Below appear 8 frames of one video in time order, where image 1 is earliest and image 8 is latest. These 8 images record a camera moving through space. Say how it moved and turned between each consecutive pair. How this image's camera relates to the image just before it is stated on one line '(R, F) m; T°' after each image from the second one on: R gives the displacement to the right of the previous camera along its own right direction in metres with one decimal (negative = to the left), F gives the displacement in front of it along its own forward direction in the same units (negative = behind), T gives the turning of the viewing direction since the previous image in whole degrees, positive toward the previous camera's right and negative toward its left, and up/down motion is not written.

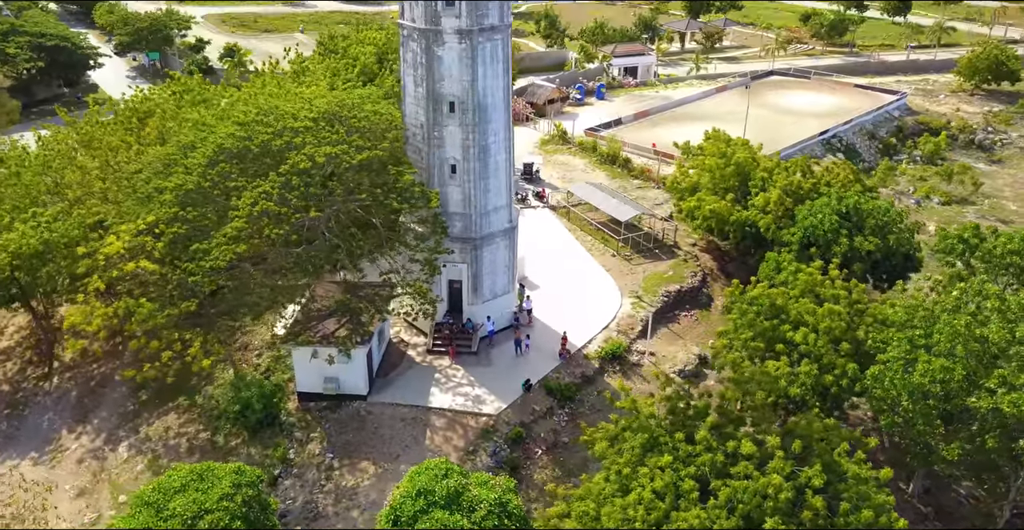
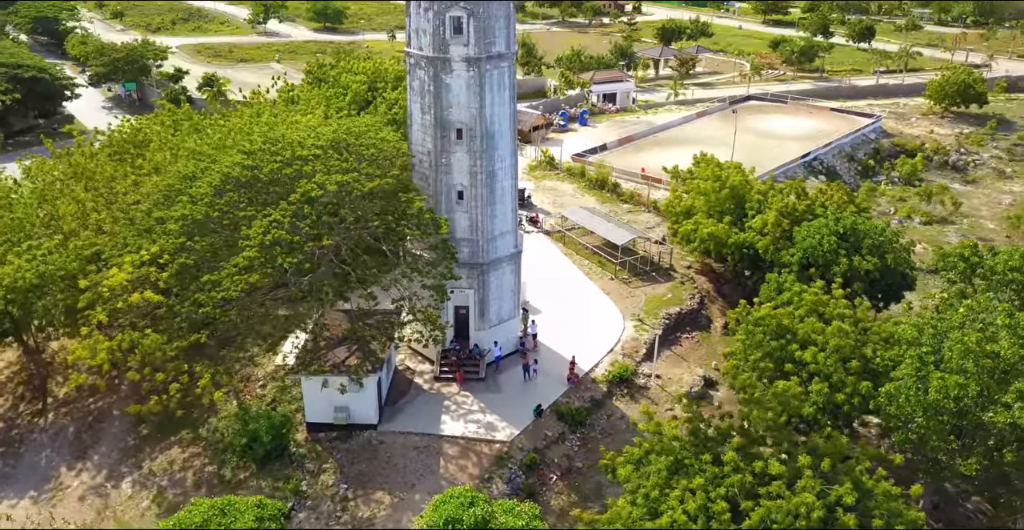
(-1.0, 0.0) m; +2°
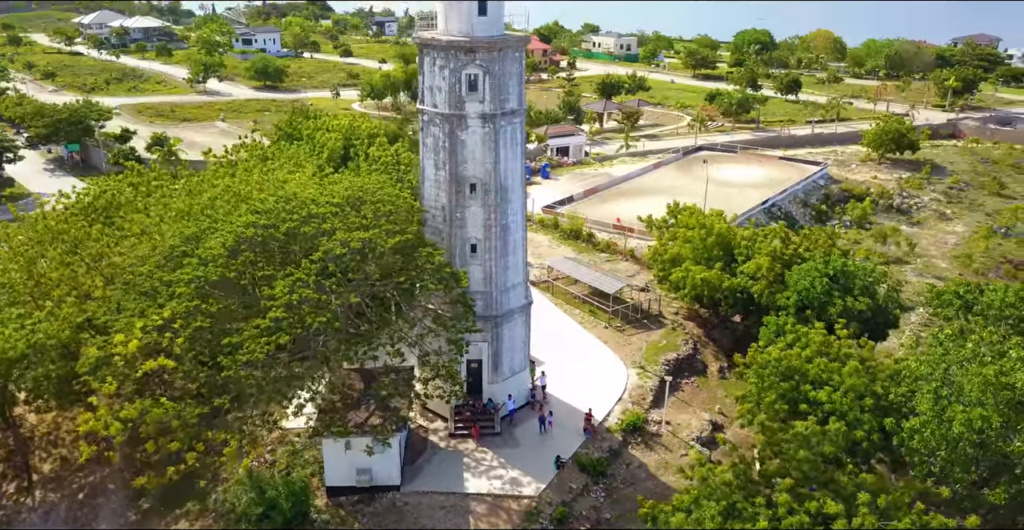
(-2.1, 0.0) m; +5°
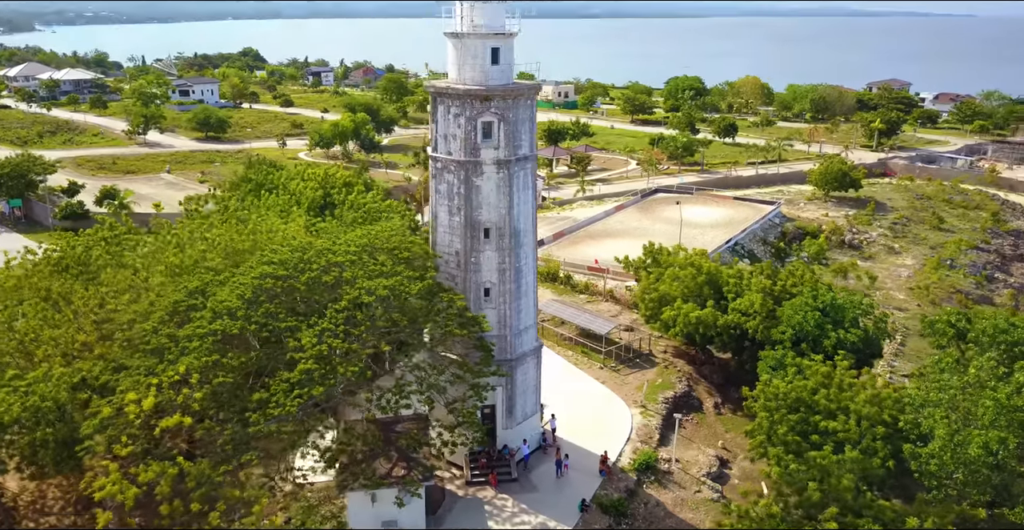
(-2.0, 0.0) m; +5°
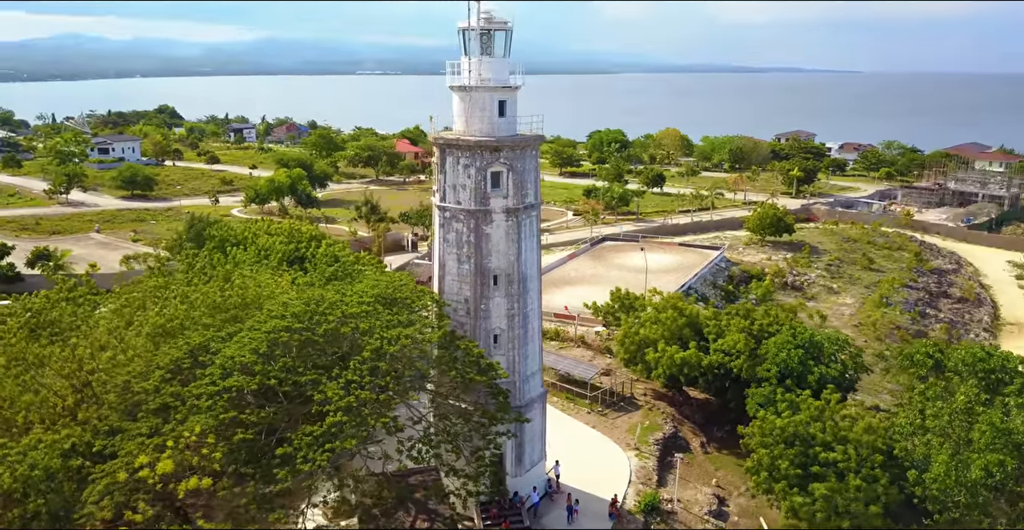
(-2.2, -0.1) m; +6°
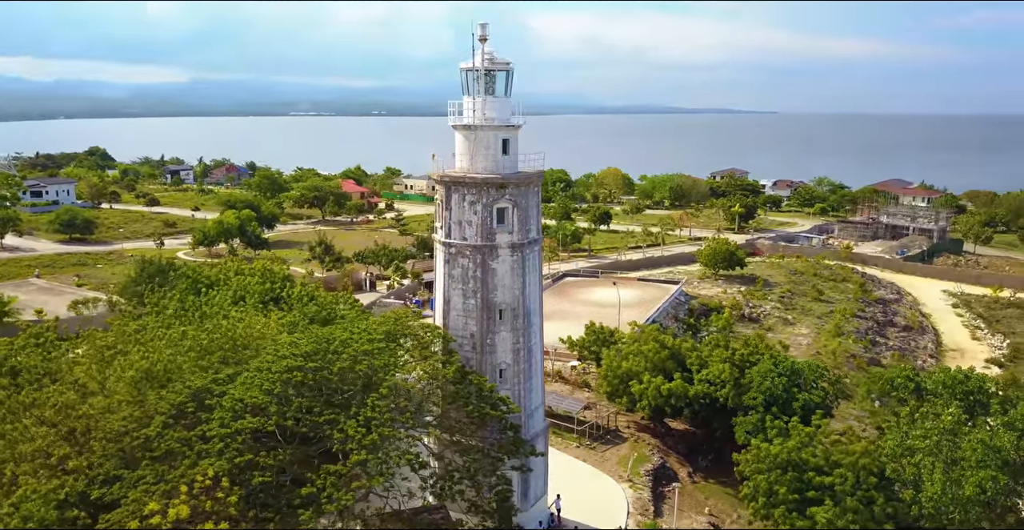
(-1.7, -0.2) m; +4°
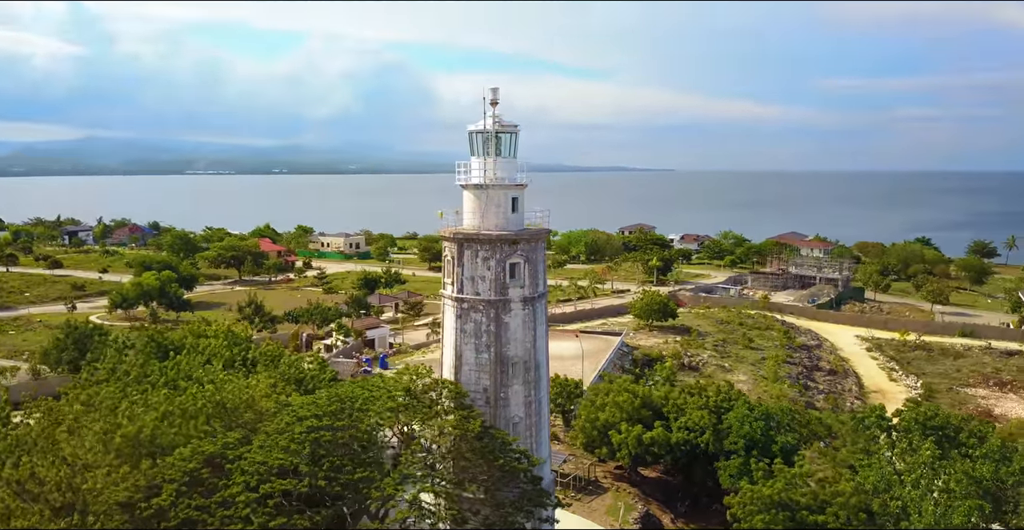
(-2.7, -0.3) m; +7°
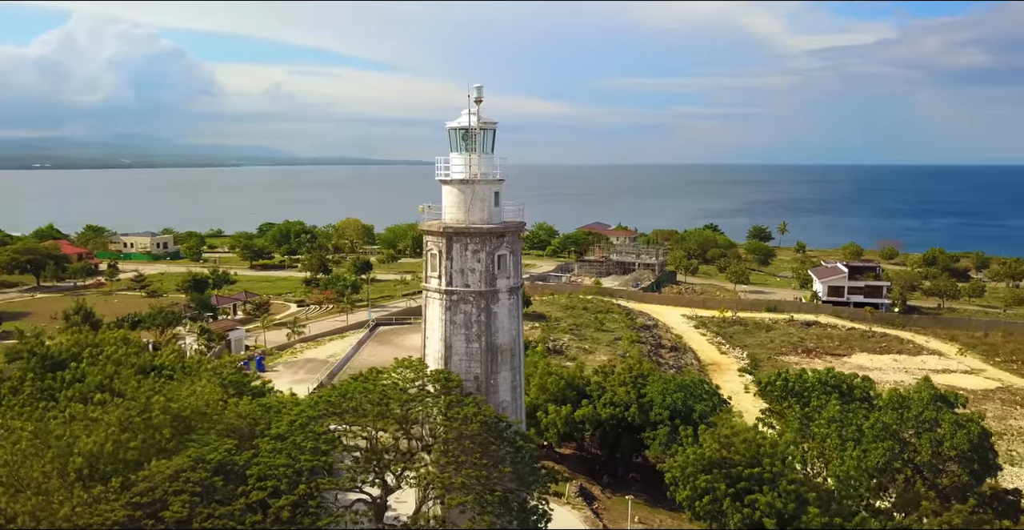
(-4.9, -0.4) m; +14°
